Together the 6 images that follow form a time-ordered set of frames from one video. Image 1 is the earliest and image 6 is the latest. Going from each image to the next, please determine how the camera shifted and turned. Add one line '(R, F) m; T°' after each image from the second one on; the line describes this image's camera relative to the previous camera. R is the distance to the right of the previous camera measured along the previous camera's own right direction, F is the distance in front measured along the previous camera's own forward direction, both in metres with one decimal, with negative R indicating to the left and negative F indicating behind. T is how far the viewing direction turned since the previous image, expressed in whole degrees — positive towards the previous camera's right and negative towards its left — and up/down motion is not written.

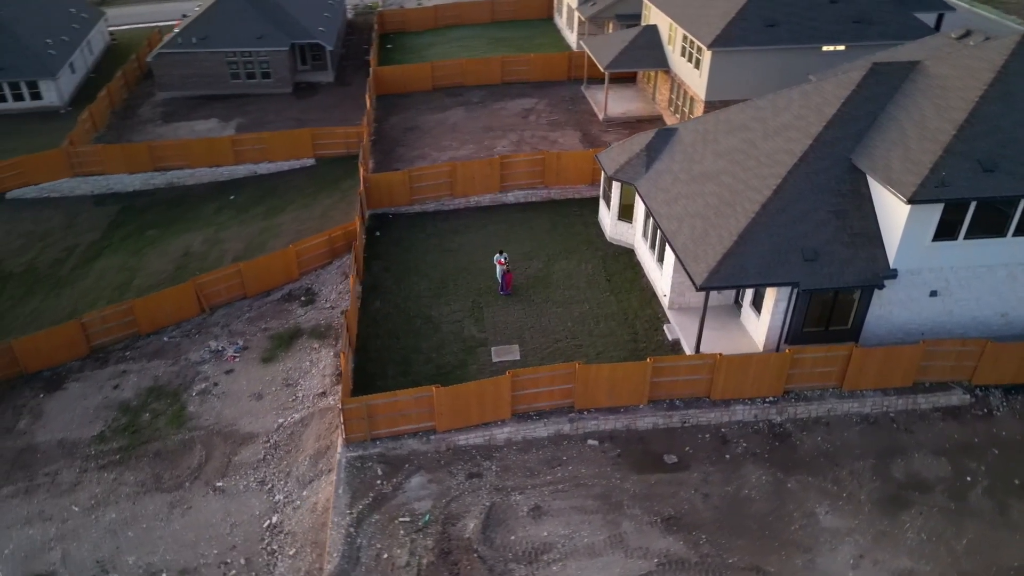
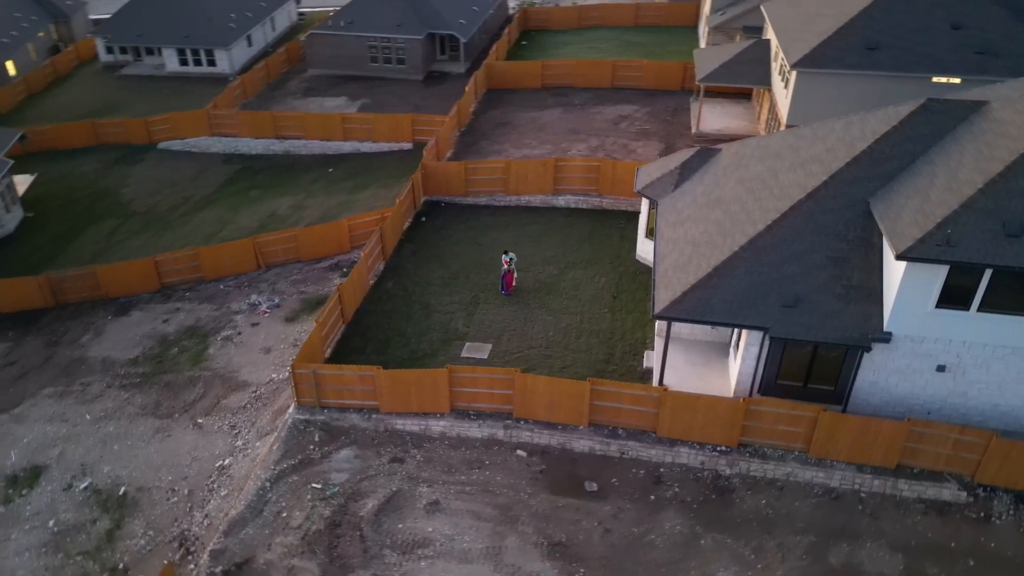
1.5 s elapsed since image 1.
(+5.7, +0.7) m; -14°
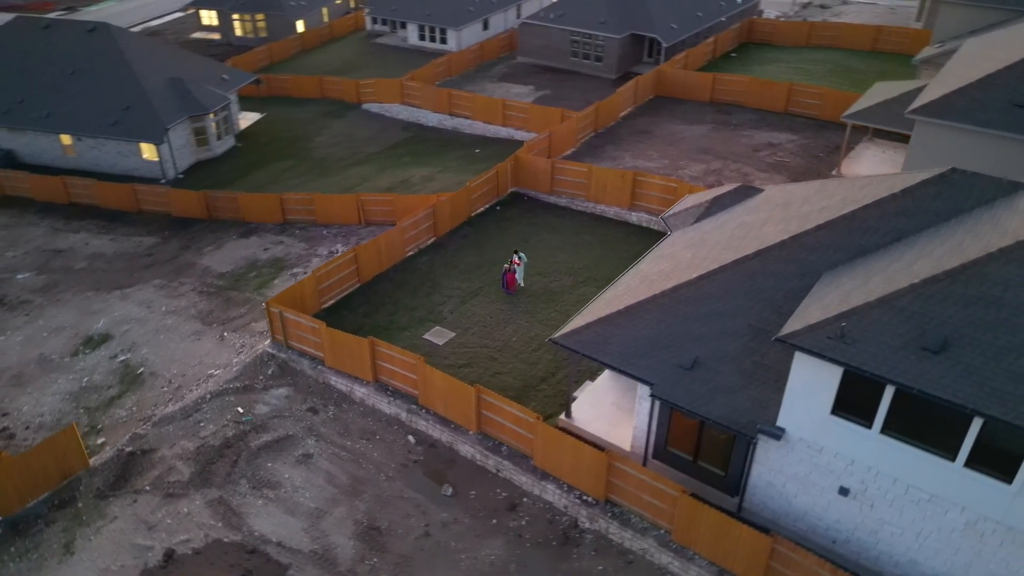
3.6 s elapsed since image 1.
(+8.5, +1.8) m; -22°
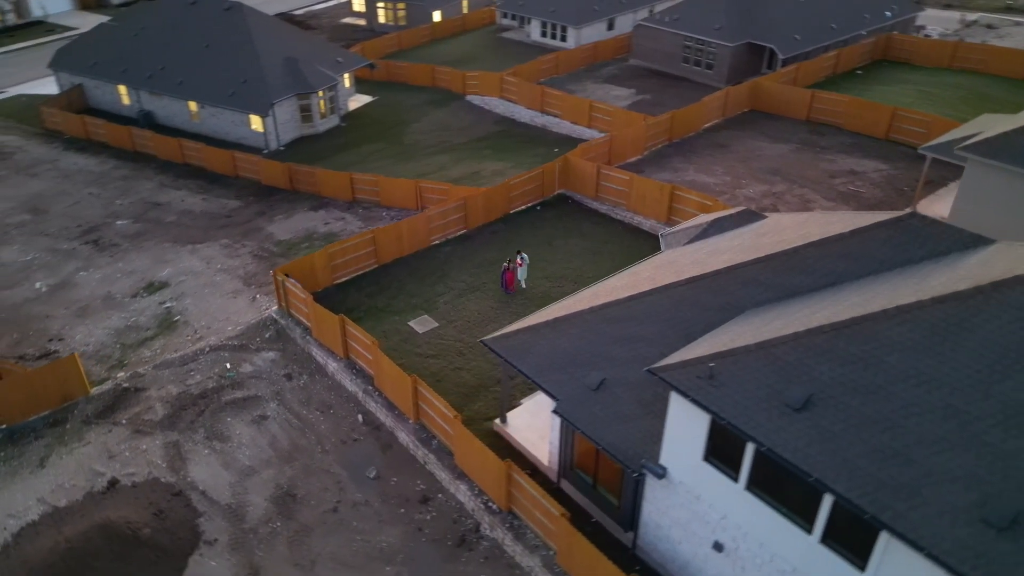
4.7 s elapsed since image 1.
(+4.8, +0.6) m; -12°
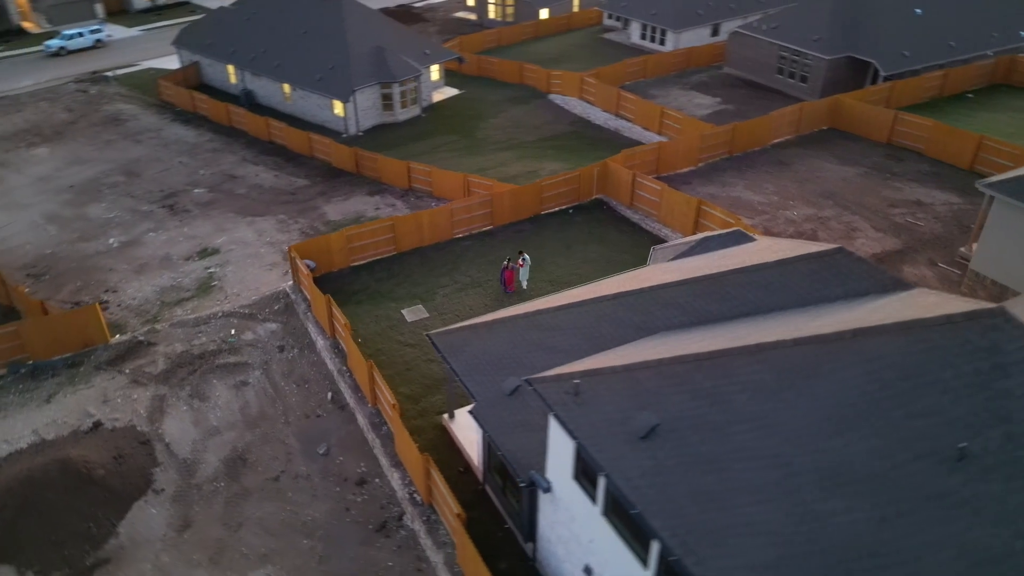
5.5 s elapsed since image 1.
(+3.9, +0.4) m; -10°
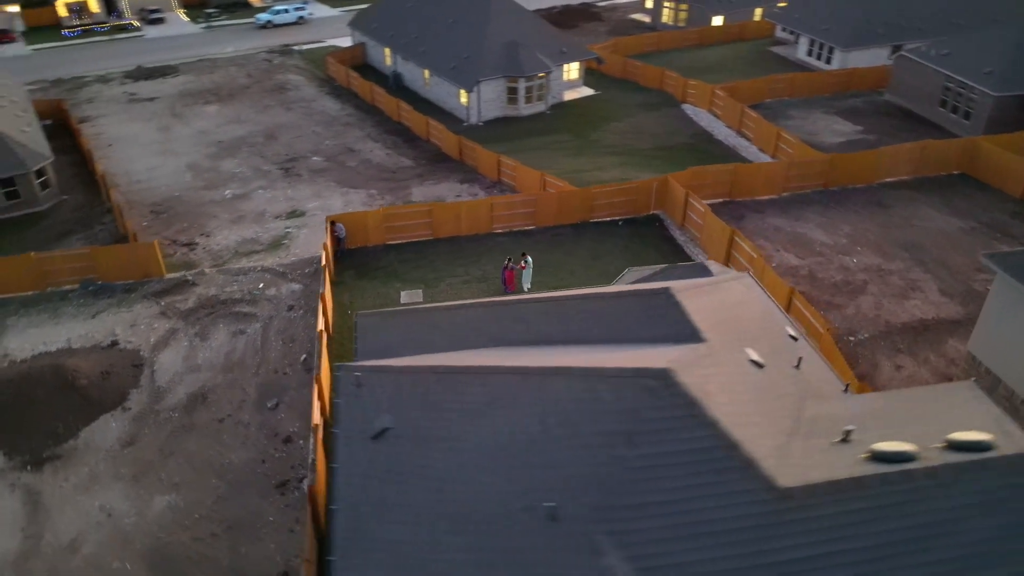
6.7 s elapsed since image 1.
(+6.0, +0.9) m; -15°
